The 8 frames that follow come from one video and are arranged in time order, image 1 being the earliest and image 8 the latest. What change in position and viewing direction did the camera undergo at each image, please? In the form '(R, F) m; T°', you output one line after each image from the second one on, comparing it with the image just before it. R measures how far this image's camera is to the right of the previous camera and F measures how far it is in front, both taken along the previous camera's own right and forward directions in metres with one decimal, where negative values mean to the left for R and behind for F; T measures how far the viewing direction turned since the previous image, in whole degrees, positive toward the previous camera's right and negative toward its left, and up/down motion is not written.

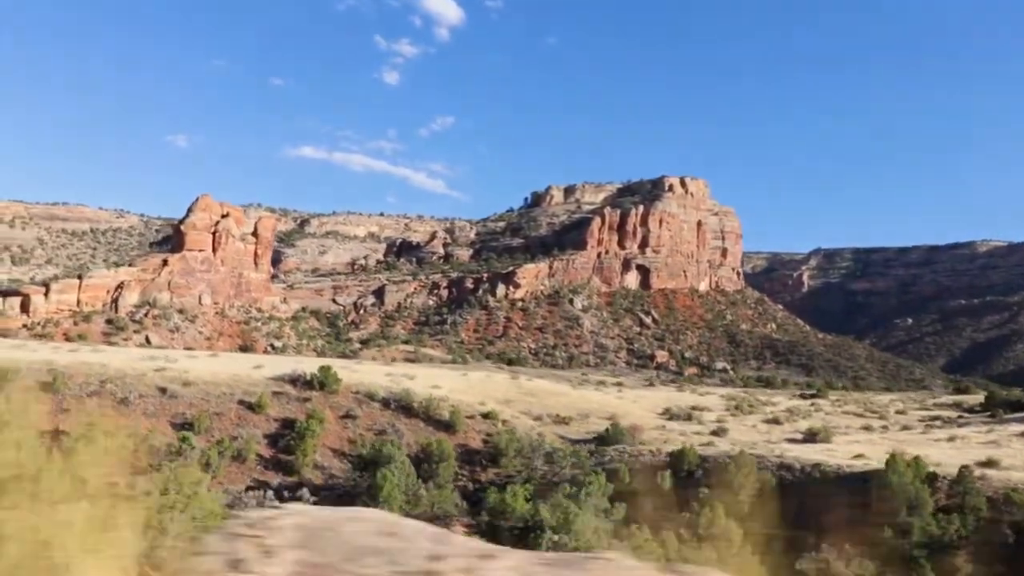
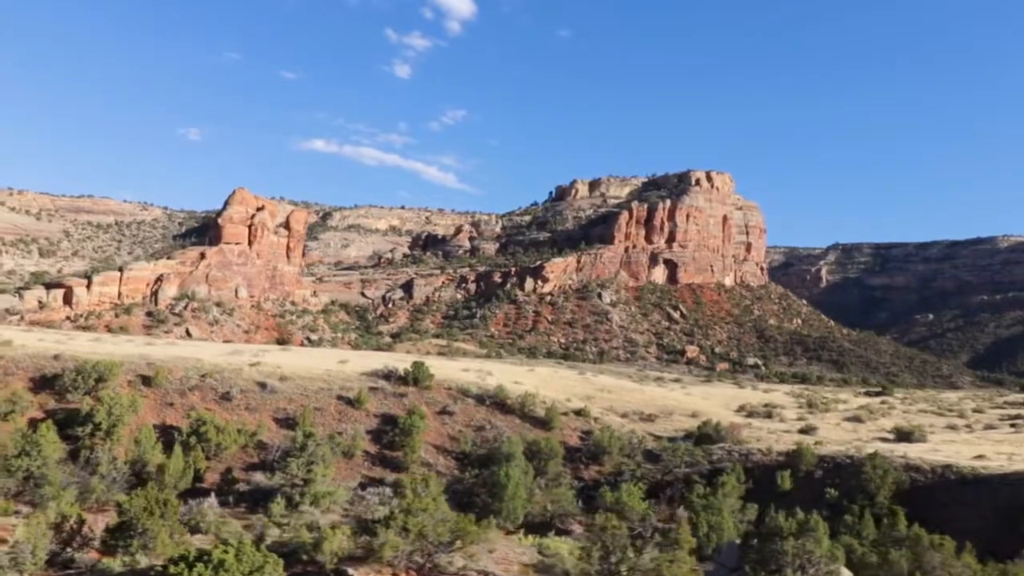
(-3.3, +0.3) m; -1°
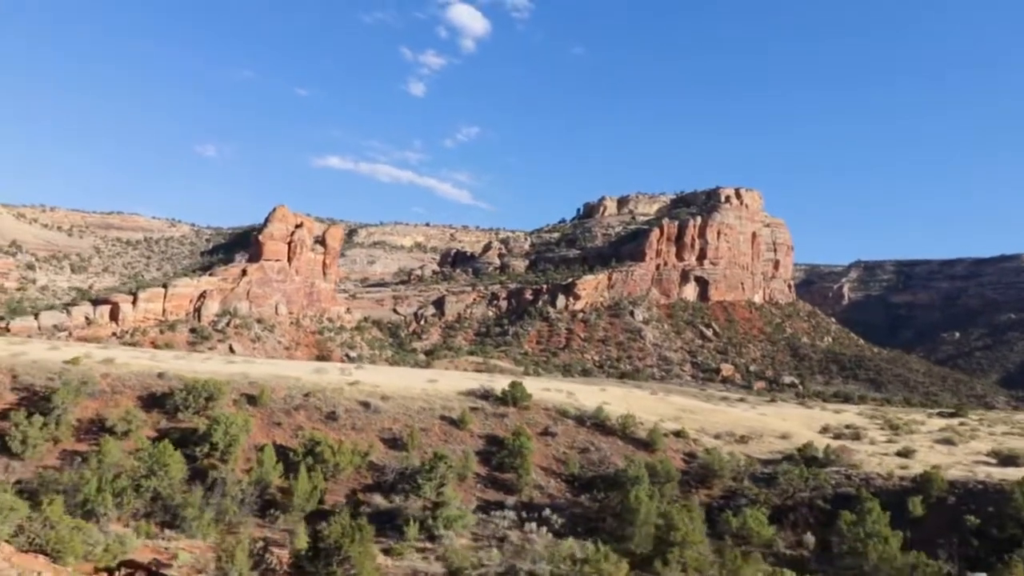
(-3.3, +0.3) m; -1°
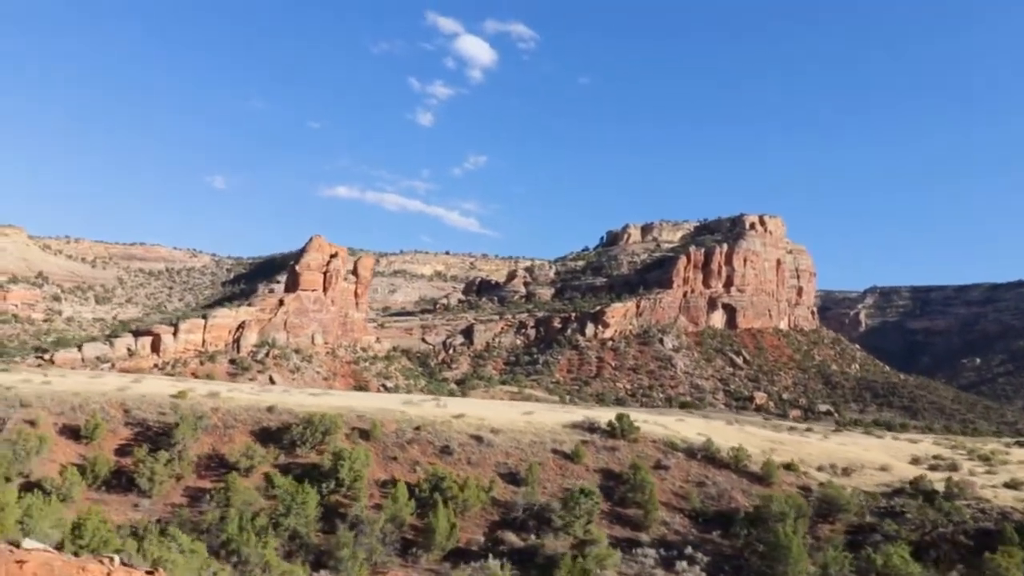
(-3.7, +0.4) m; -1°
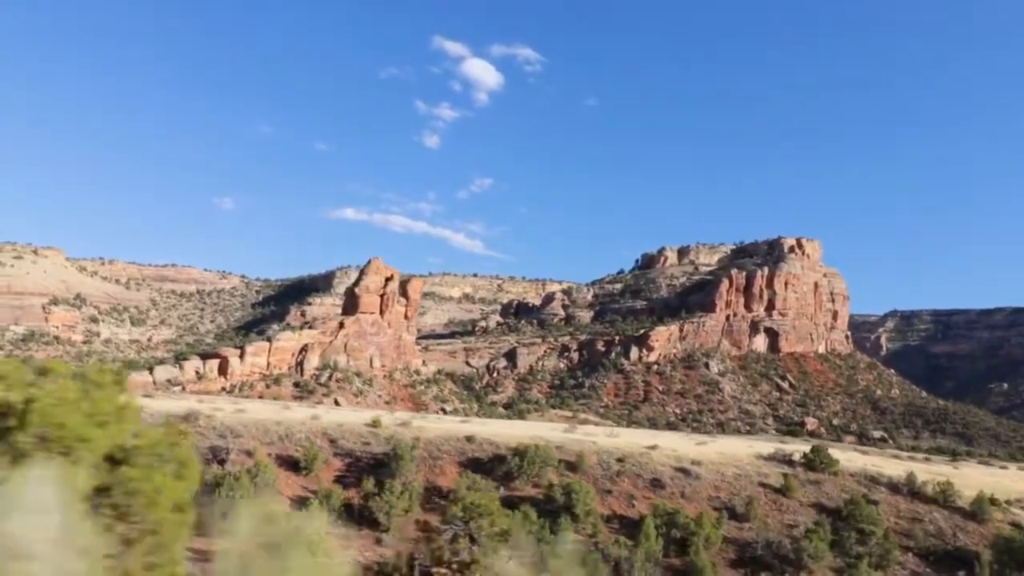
(-6.8, +0.6) m; -1°
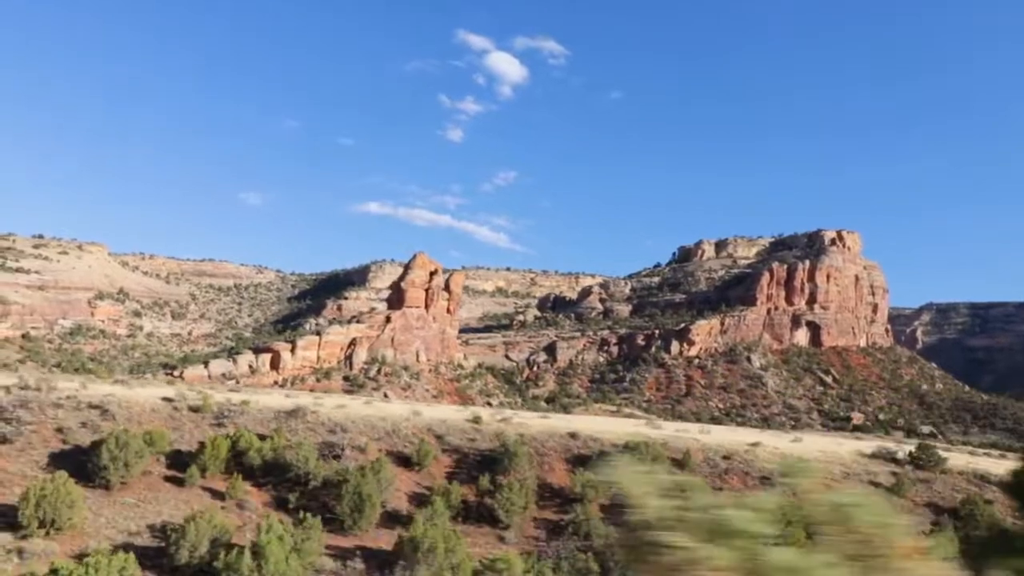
(-2.7, +0.2) m; -2°
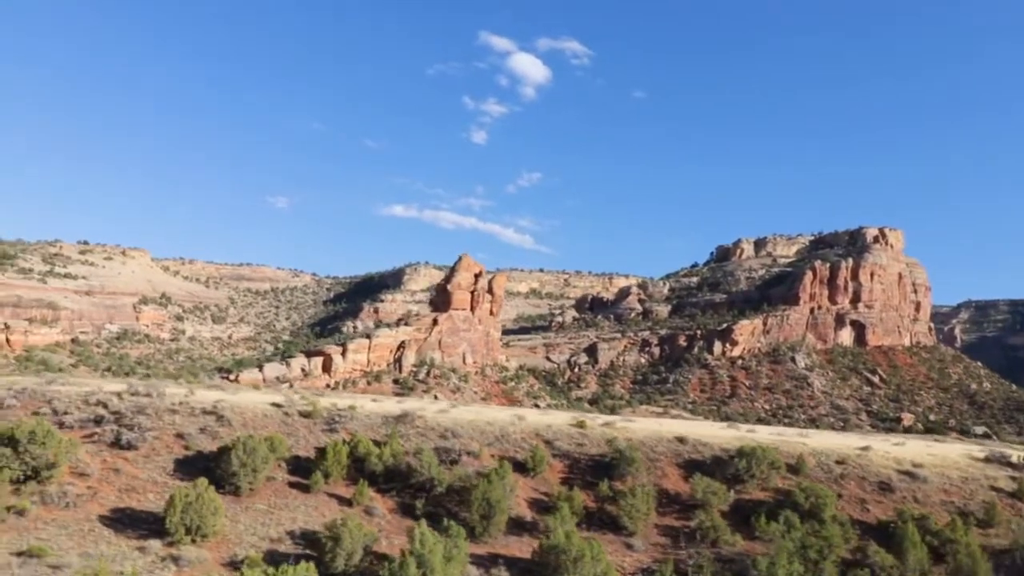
(-2.7, +0.2) m; -2°
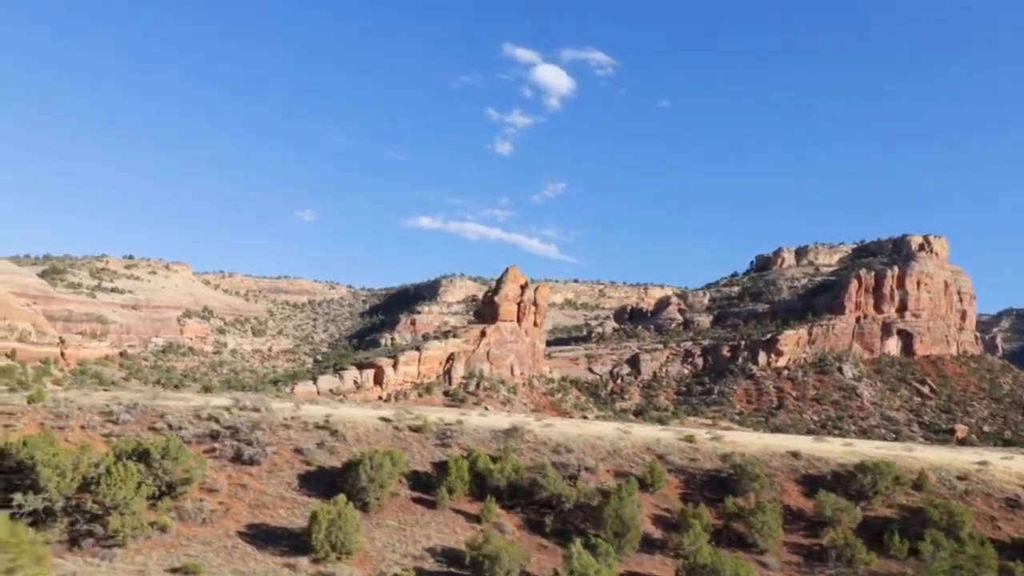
(-2.7, +0.2) m; -2°
